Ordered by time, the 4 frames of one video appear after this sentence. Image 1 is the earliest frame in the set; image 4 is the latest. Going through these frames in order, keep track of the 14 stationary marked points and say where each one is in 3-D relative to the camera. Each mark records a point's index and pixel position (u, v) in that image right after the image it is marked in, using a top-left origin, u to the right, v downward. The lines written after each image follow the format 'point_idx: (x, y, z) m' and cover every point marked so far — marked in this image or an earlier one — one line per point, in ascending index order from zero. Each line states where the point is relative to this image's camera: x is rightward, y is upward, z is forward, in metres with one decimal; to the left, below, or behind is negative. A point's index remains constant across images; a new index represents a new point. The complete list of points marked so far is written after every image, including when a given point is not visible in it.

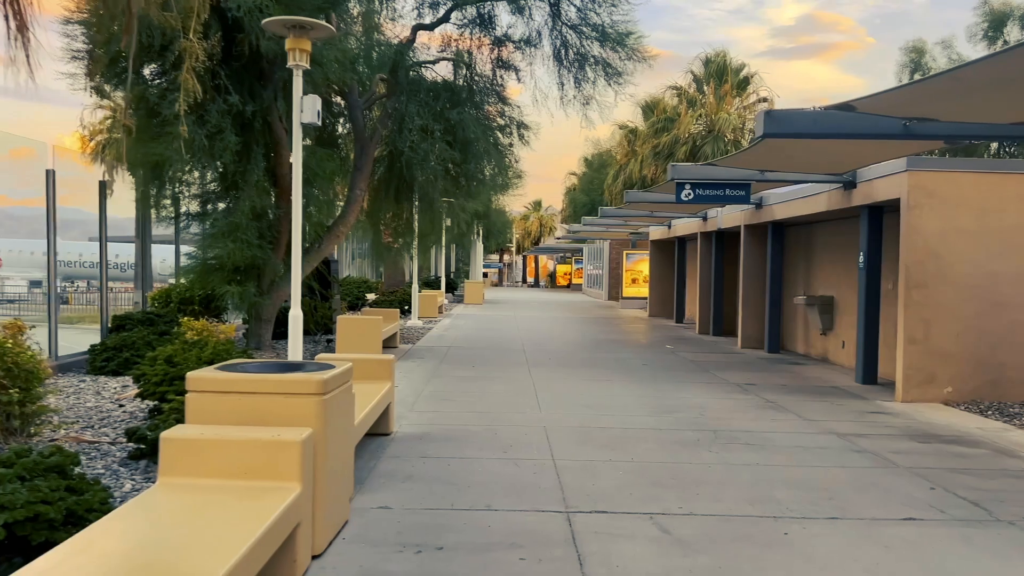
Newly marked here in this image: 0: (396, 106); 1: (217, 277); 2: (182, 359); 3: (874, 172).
0: (-2.2, +3.5, +14.8) m
1: (-5.0, +0.2, +13.6) m
2: (-3.2, -0.7, +7.7) m
3: (+5.1, +1.6, +11.2) m
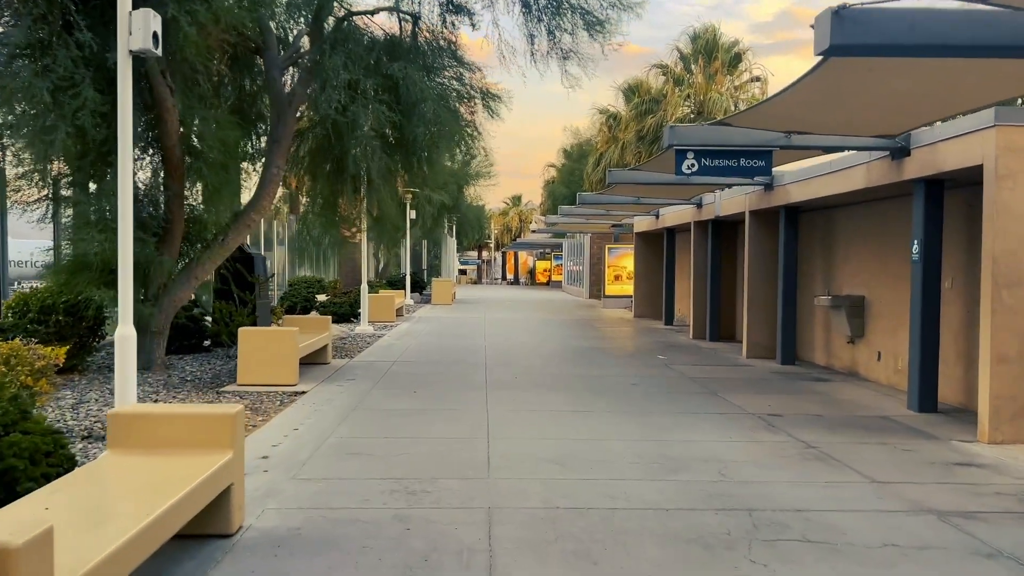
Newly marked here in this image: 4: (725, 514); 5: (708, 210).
0: (-2.9, +3.4, +11.8) m
1: (-5.7, +0.1, +10.6) m
2: (-3.7, -0.8, +4.8) m
3: (+4.5, +1.6, +8.4) m
4: (+1.4, -1.5, +5.3) m
5: (+4.1, +1.6, +16.5) m
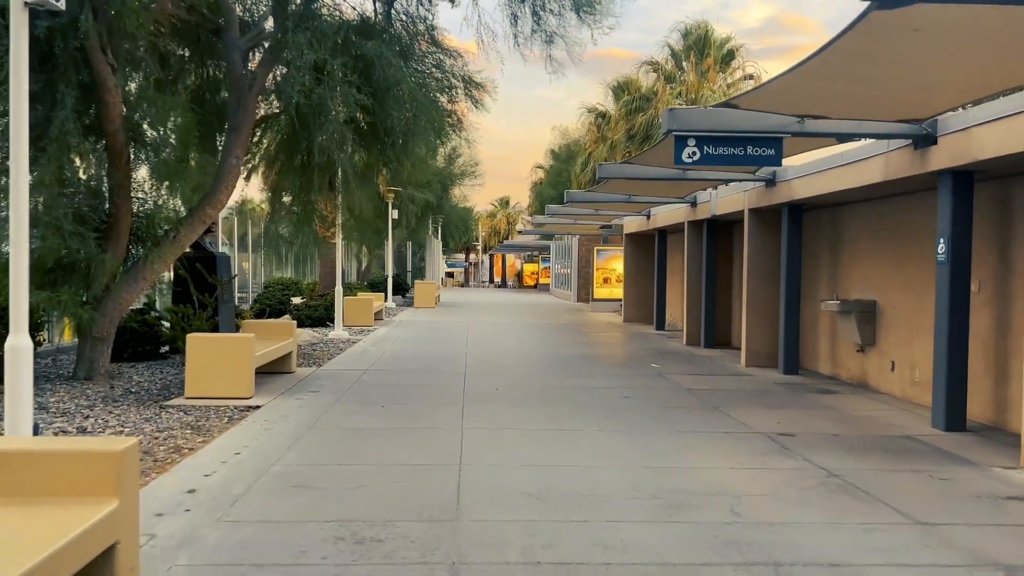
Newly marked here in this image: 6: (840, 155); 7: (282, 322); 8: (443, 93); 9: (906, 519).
0: (-3.1, +3.4, +10.8) m
1: (-5.9, +0.1, +9.5) m
2: (-3.8, -0.8, +3.7) m
3: (+4.3, +1.6, +7.5) m
4: (+1.3, -1.5, +4.3) m
5: (+3.7, +1.5, +15.5) m
6: (+4.1, +1.7, +10.0) m
7: (-3.3, -0.5, +11.3) m
8: (-1.1, +3.0, +11.9) m
9: (+2.6, -1.5, +5.2) m
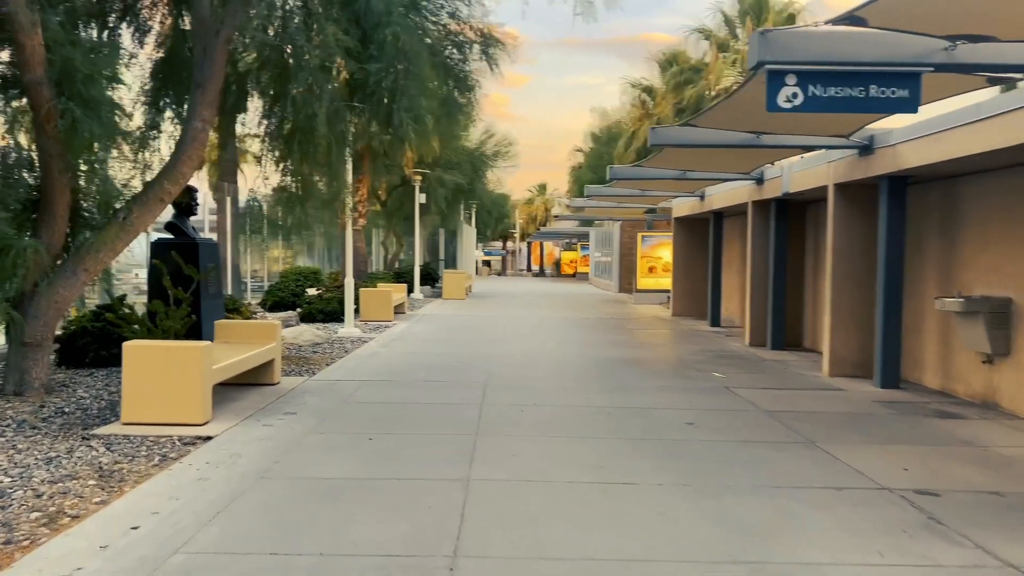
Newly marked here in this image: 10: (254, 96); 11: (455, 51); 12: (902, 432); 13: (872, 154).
0: (-2.8, +3.5, +8.7) m
1: (-5.6, +0.2, +7.5) m
2: (-3.8, -0.8, +1.7) m
3: (+4.5, +1.6, +5.0) m
4: (+1.3, -1.5, +2.0) m
5: (+4.3, +1.7, +13.1) m
6: (+4.4, +1.7, +7.6) m
7: (-2.9, -0.4, +9.3) m
8: (-0.7, +3.1, +9.7) m
9: (+2.6, -1.5, +2.9) m
10: (-3.3, +2.5, +10.5) m
11: (-0.7, +3.0, +9.8) m
12: (+3.7, -1.4, +7.5) m
13: (+4.4, +1.7, +9.8) m
